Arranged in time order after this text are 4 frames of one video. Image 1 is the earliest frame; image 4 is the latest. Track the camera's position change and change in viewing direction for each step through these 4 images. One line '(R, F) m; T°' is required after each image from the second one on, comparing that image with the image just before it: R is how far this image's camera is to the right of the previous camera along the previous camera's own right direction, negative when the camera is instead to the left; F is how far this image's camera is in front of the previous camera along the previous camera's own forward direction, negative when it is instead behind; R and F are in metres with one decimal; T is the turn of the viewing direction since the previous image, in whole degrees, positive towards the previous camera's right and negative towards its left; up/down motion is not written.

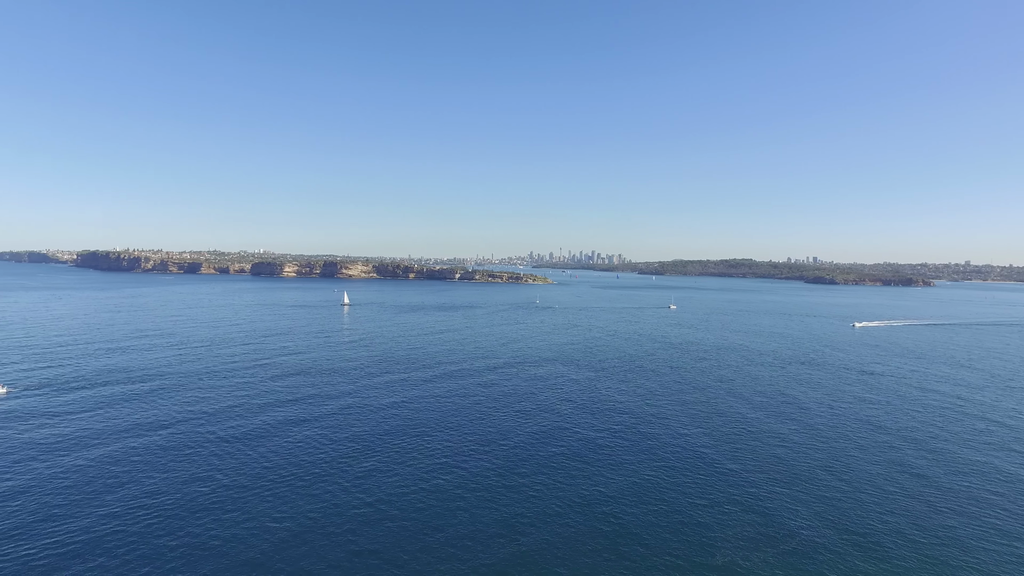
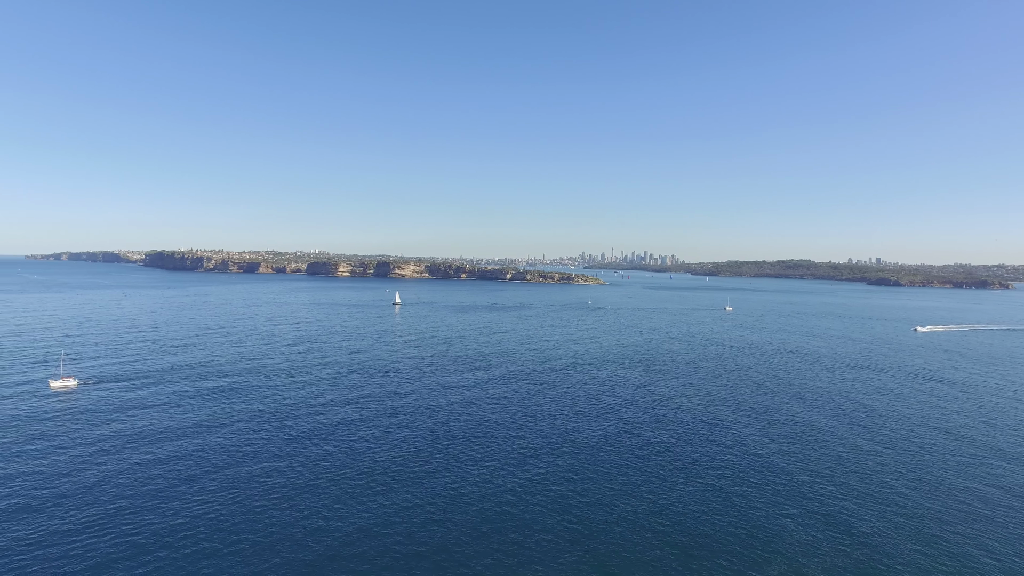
(-0.1, 0.0) m; -4°
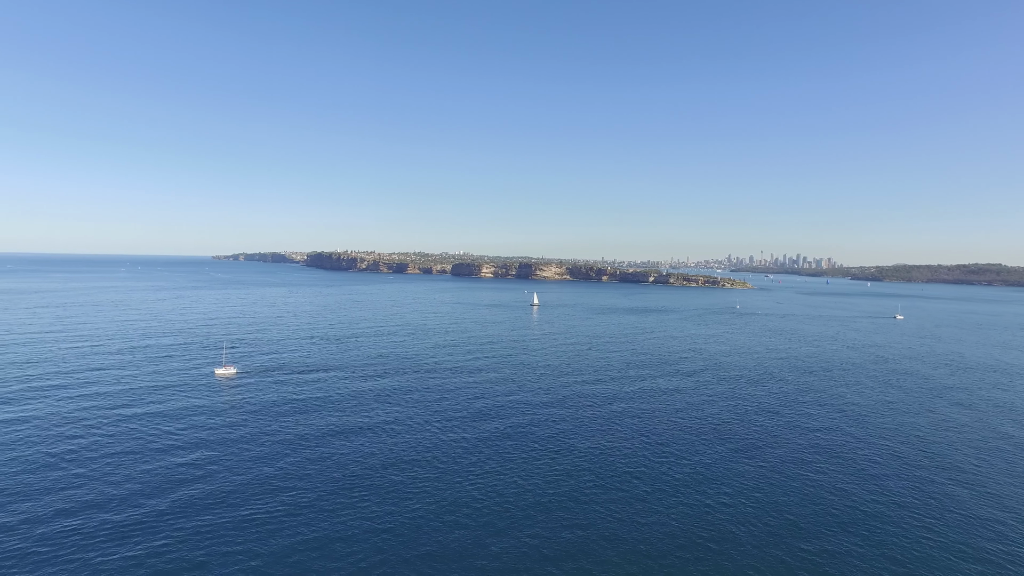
(-0.4, +1.3) m; -11°
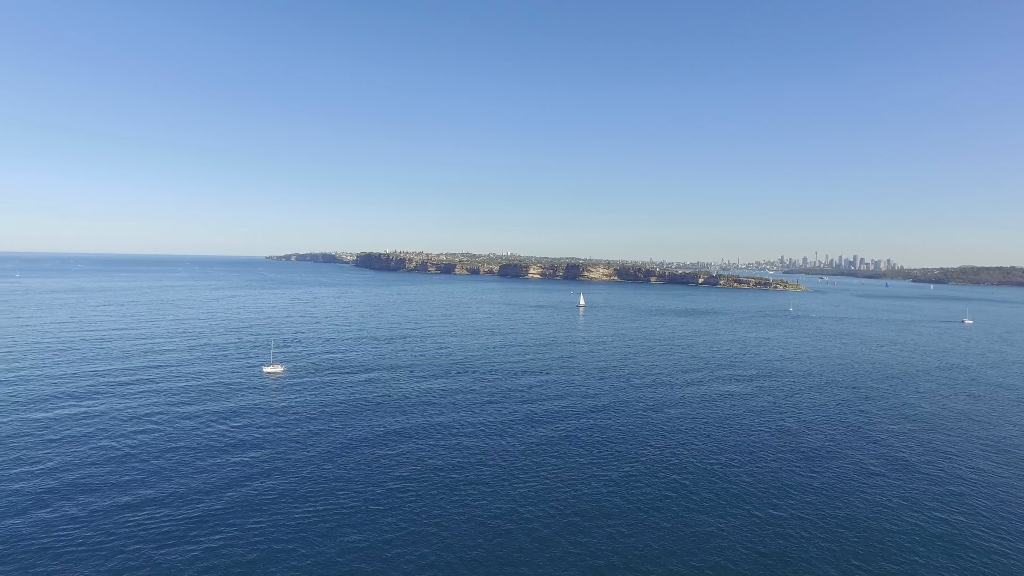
(0.0, +1.1) m; -4°
